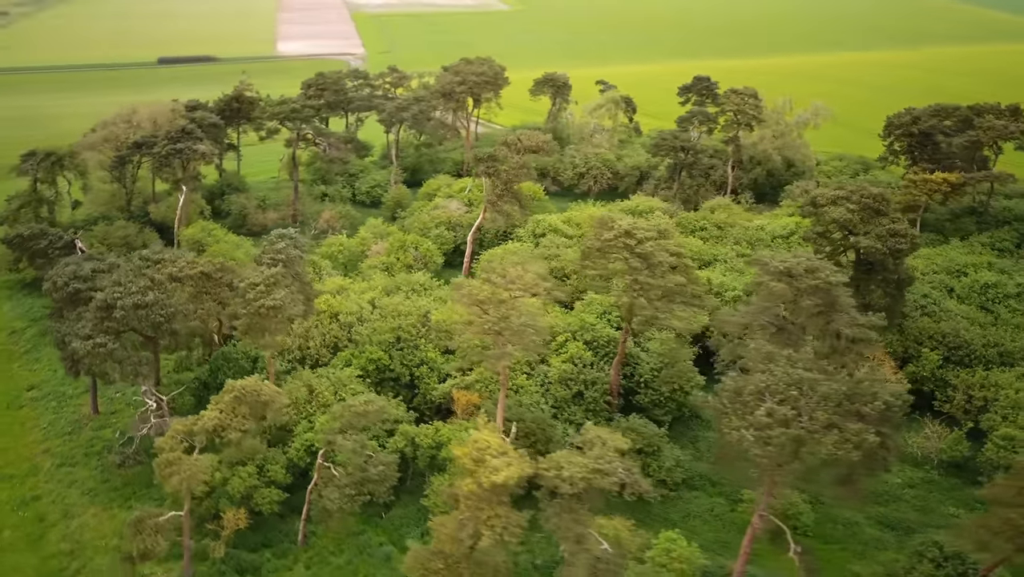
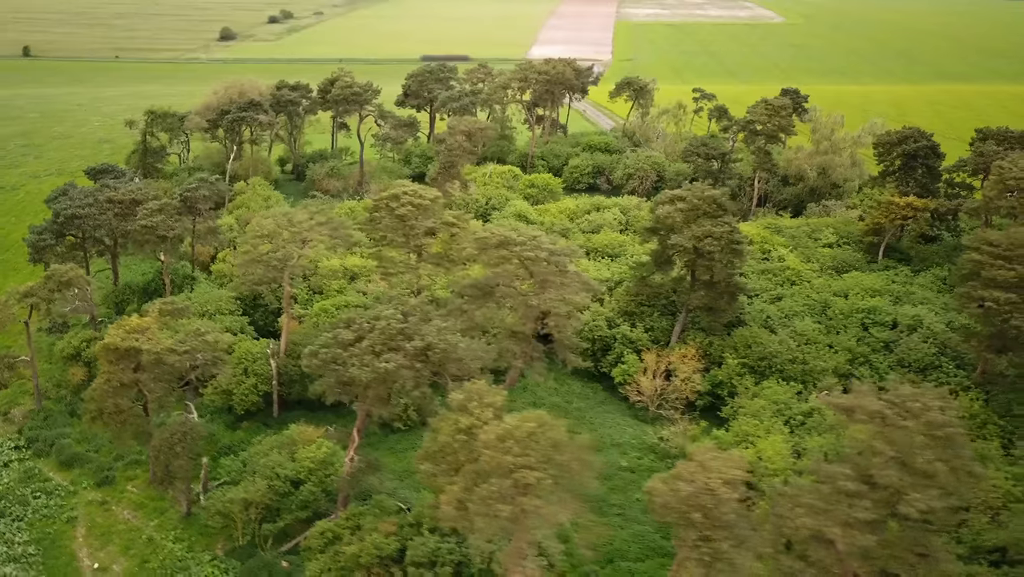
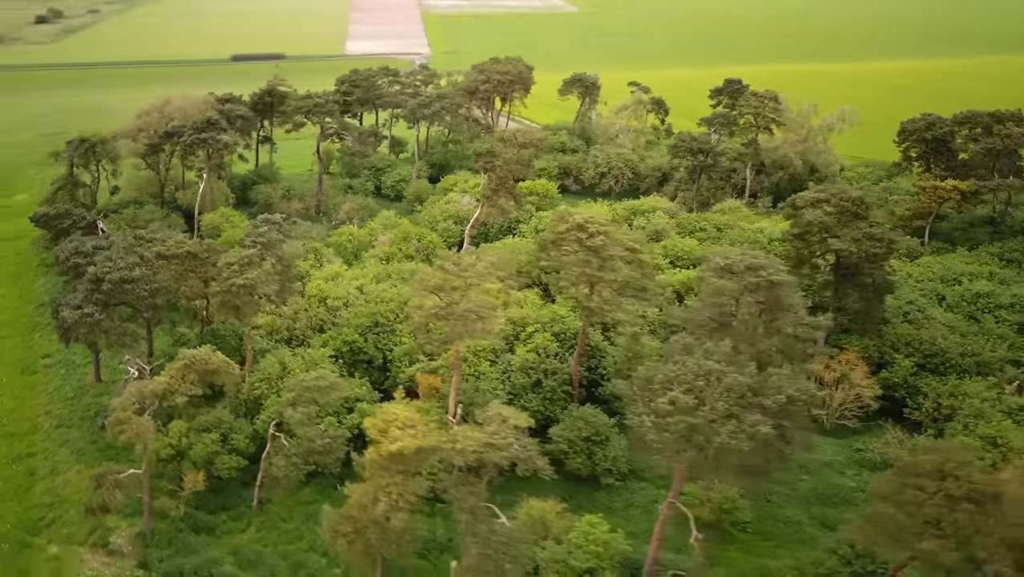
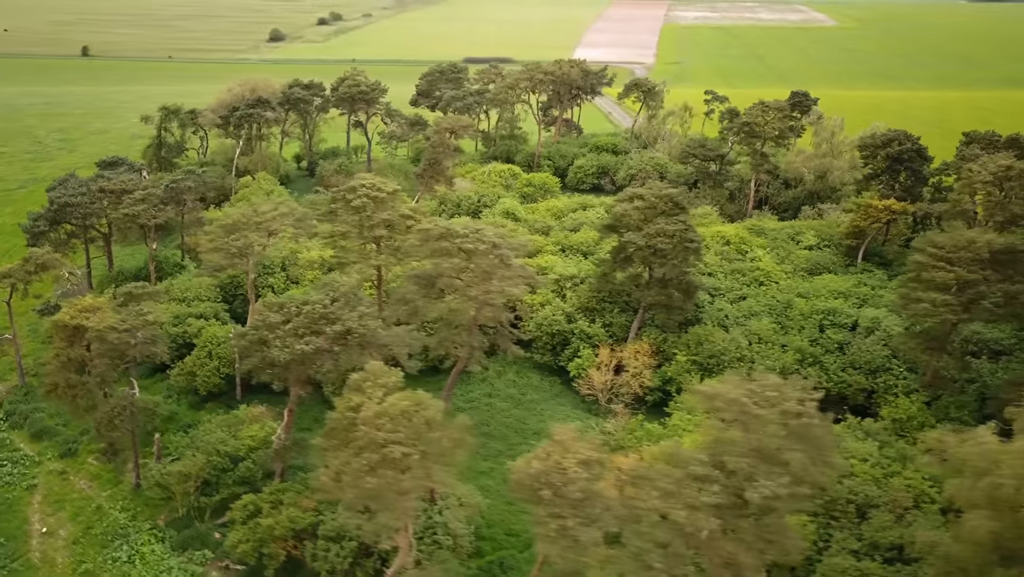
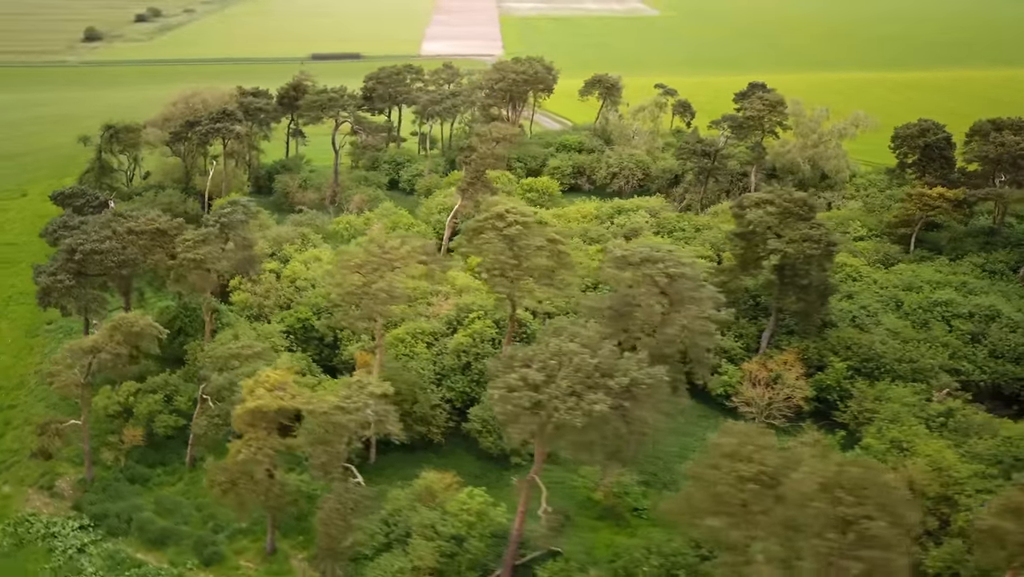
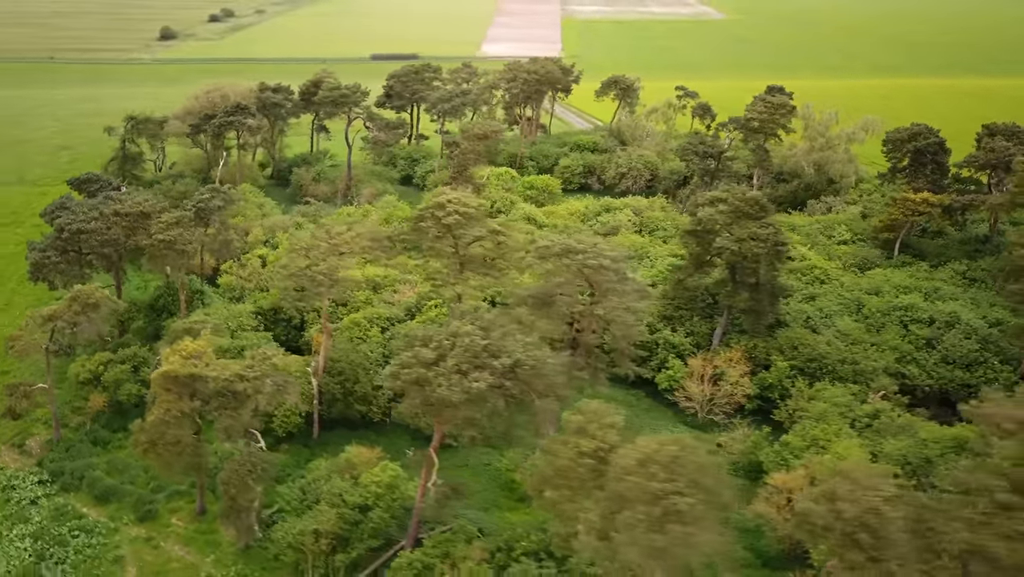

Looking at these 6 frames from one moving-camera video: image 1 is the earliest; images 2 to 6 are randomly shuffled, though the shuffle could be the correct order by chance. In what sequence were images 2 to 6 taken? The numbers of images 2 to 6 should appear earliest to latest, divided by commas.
3, 5, 6, 2, 4
